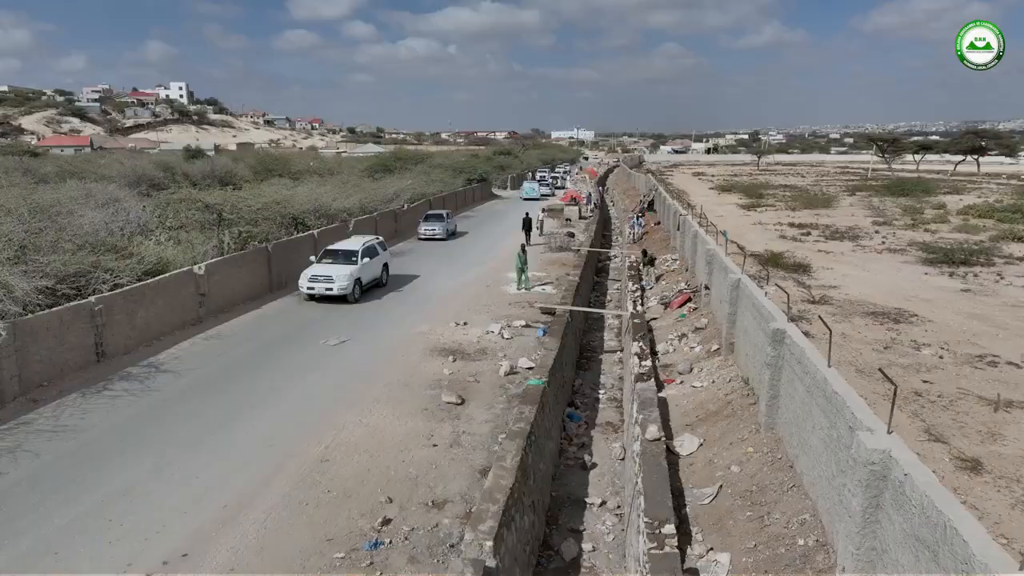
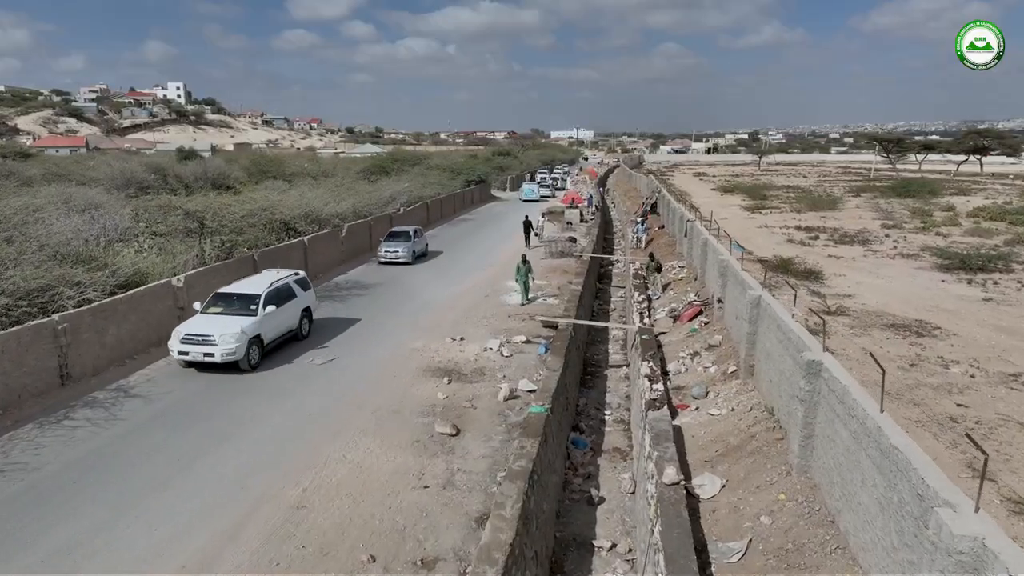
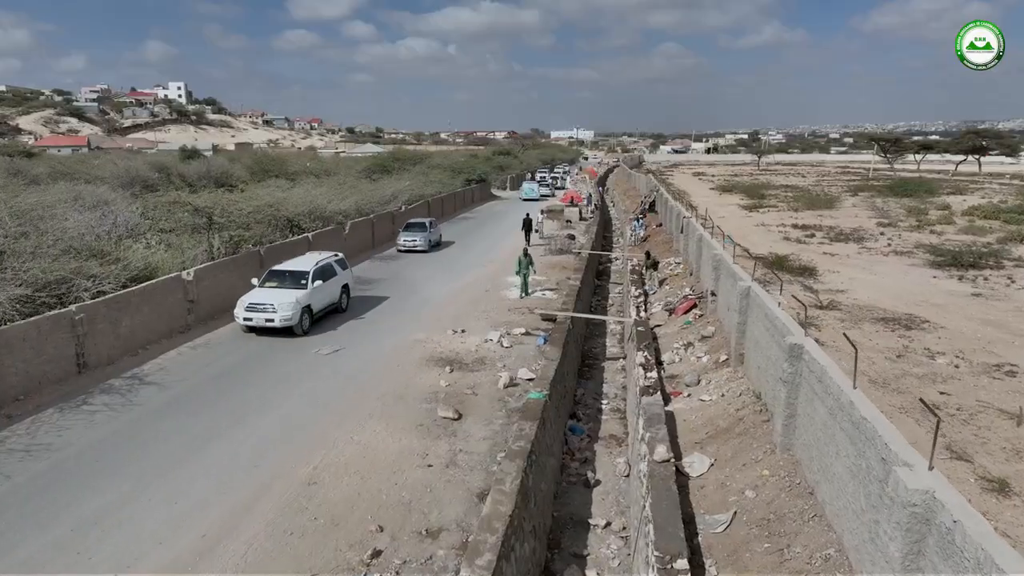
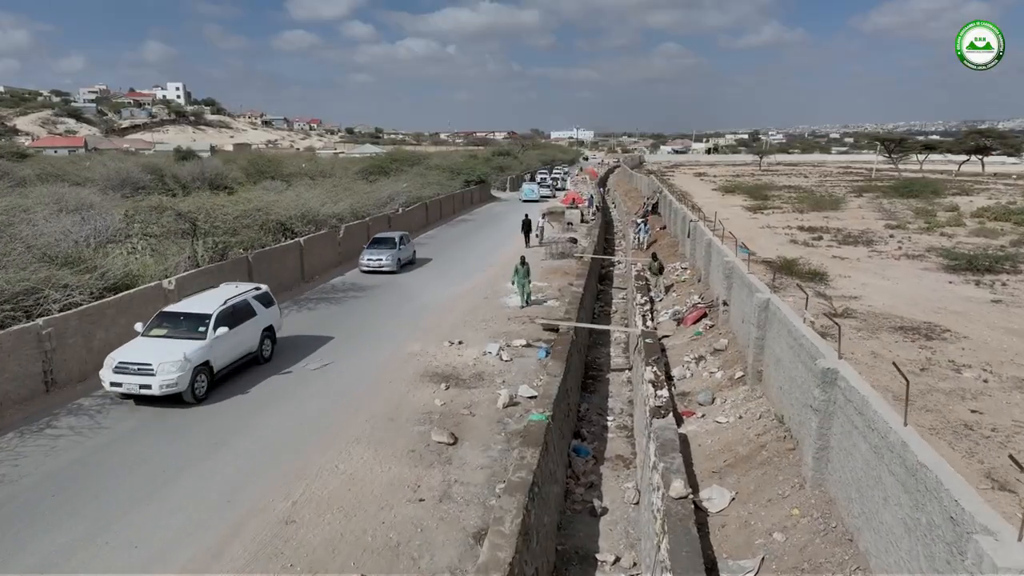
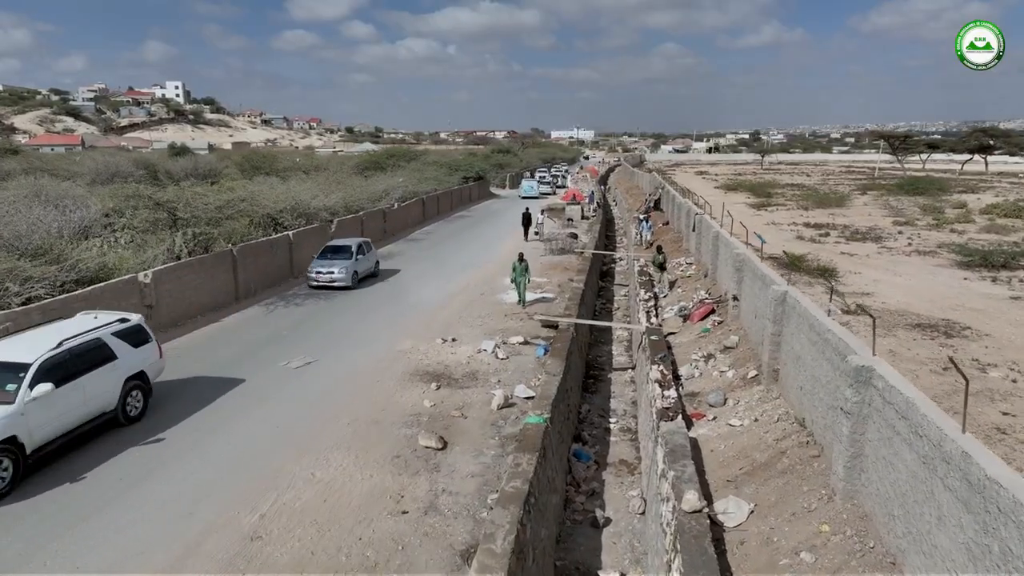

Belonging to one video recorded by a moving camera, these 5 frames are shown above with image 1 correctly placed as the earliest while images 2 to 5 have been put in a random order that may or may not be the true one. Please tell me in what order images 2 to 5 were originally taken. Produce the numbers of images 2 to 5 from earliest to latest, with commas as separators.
3, 2, 4, 5
